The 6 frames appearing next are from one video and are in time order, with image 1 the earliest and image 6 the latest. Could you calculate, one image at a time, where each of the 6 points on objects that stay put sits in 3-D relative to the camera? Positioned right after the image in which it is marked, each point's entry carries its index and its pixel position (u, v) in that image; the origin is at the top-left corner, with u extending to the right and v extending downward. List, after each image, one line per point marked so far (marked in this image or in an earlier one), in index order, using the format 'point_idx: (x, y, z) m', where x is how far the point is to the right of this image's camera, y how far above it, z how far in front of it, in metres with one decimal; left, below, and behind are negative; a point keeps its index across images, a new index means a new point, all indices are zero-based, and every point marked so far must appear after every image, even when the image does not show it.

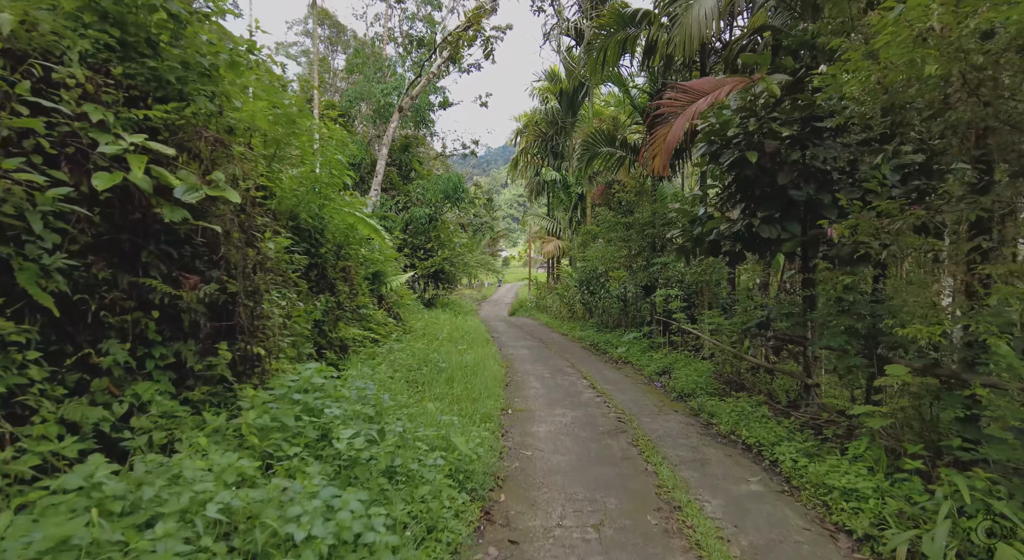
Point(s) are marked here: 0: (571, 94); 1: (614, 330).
0: (+1.7, +5.3, +15.5) m
1: (+2.3, -1.1, +12.1) m
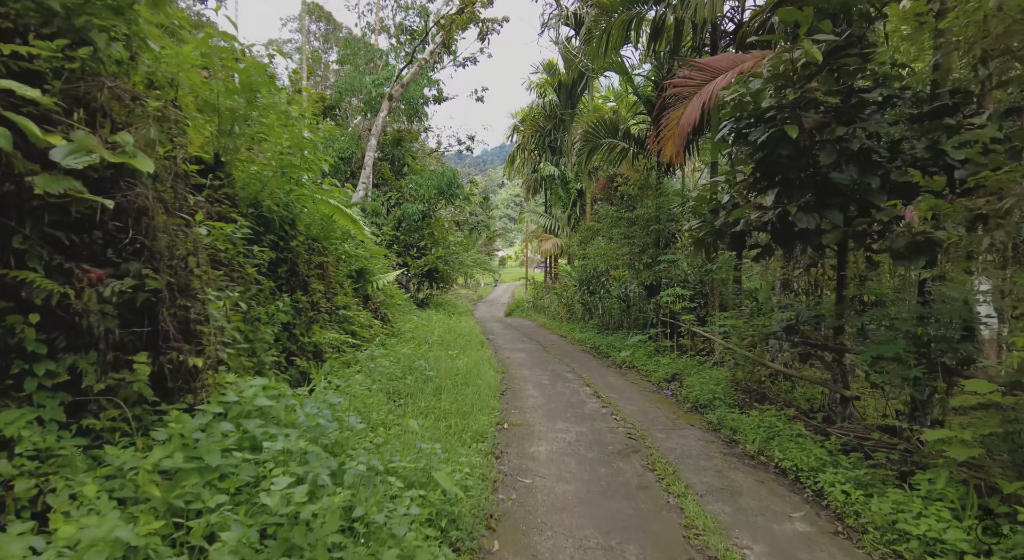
0: (+1.6, +5.3, +14.9) m
1: (+2.2, -1.1, +11.5) m
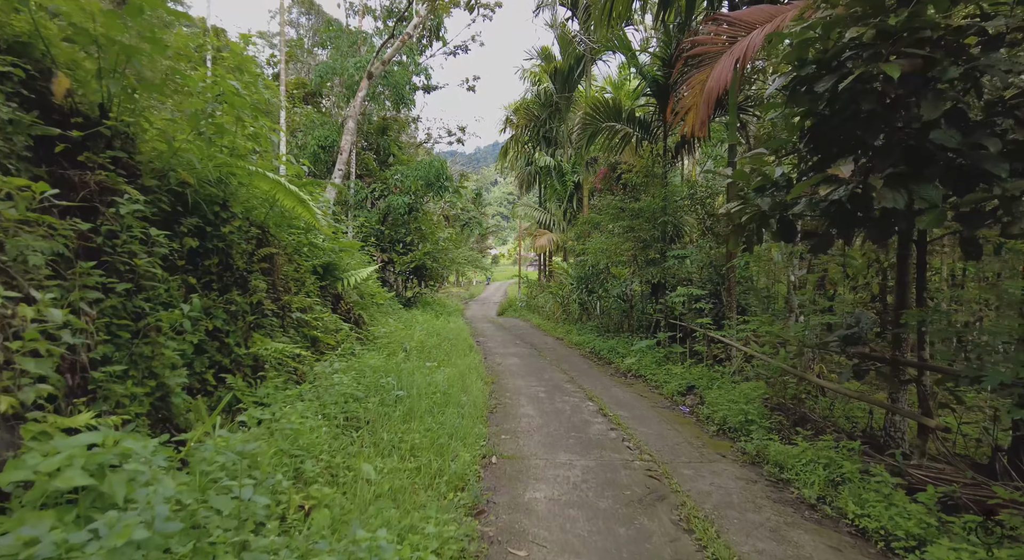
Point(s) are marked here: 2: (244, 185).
0: (+1.4, +5.4, +13.9) m
1: (+2.0, -1.1, +10.5) m
2: (-2.0, +0.7, +3.9) m
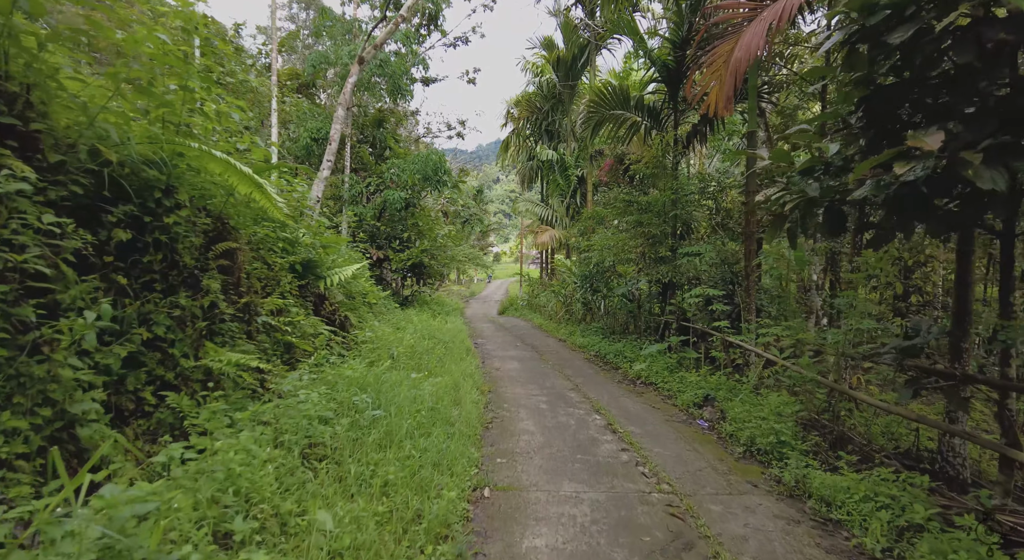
0: (+1.4, +5.4, +13.3) m
1: (+2.0, -1.0, +9.9) m
2: (-2.0, +0.7, +3.4) m
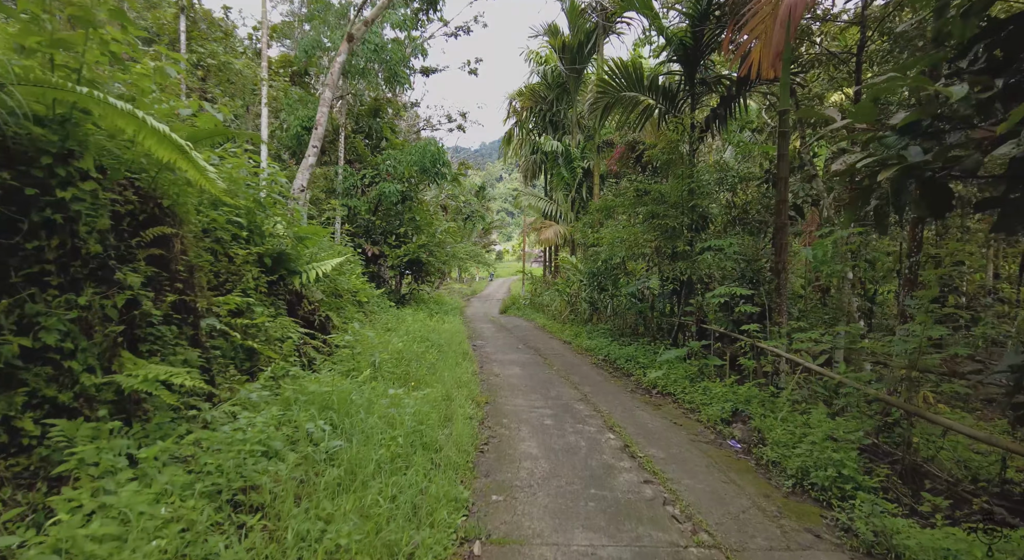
0: (+1.5, +5.5, +12.5) m
1: (+2.0, -1.0, +9.2) m
2: (-2.0, +0.7, +2.6) m
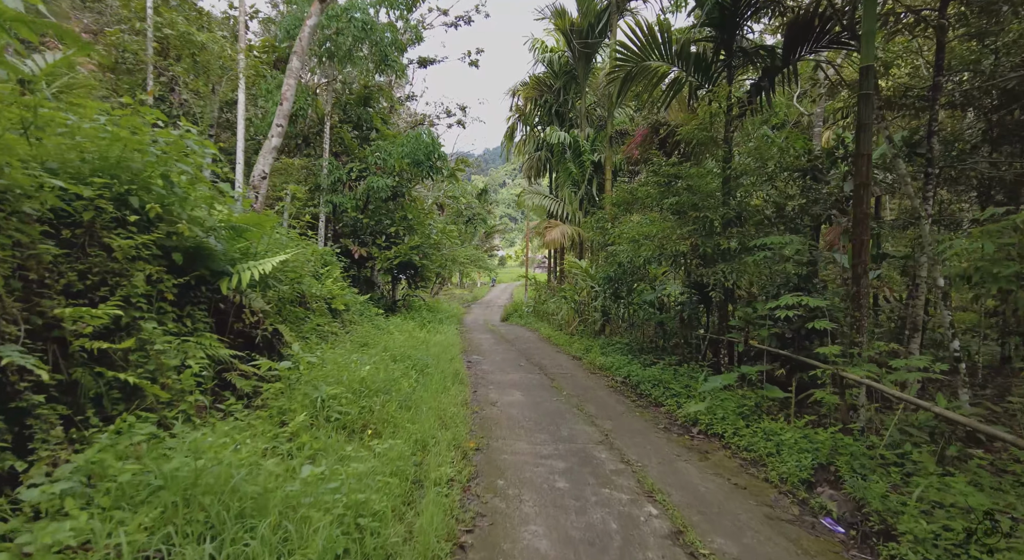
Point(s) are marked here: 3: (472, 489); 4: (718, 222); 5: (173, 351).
0: (+1.6, +5.3, +11.2) m
1: (+2.1, -1.1, +7.8) m
2: (-2.0, +0.7, +1.3) m
3: (-0.2, -1.3, +3.2) m
4: (+2.4, +0.7, +6.2) m
5: (-1.9, -0.4, +3.1) m
